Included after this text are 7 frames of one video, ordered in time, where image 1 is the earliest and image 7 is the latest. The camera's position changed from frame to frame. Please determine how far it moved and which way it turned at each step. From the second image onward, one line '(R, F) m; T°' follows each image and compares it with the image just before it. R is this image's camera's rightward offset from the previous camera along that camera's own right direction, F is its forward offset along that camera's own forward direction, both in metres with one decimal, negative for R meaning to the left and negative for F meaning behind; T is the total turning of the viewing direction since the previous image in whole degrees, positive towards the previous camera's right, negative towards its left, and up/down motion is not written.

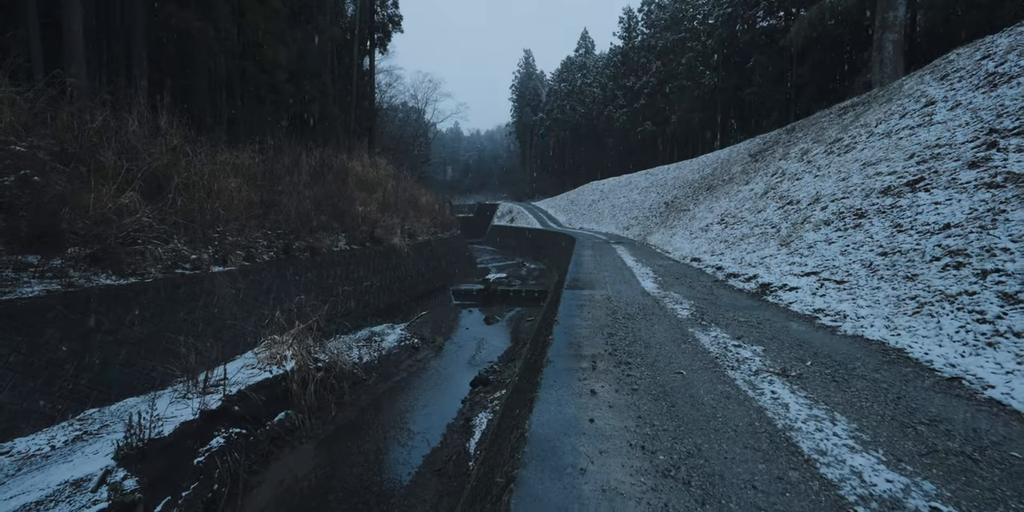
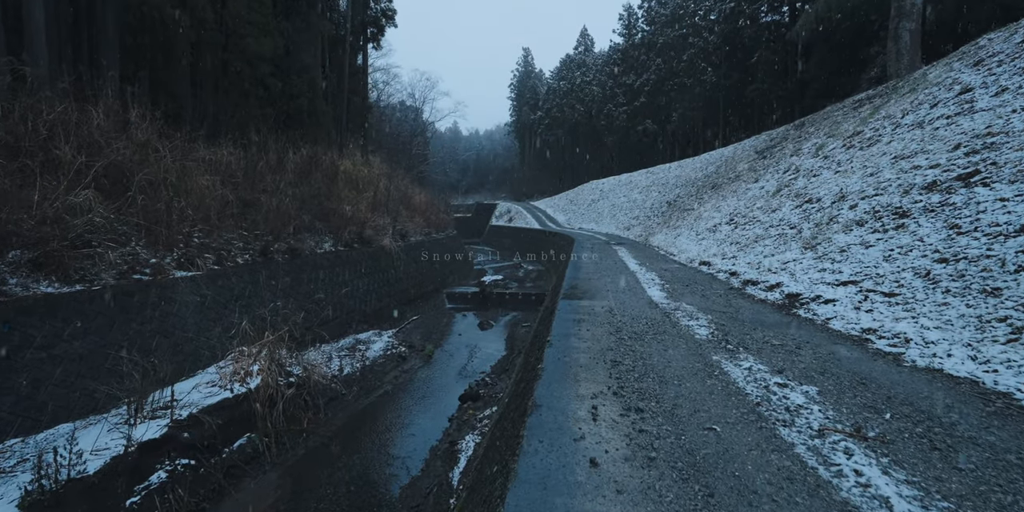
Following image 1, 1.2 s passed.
(+0.2, +0.6) m; 0°
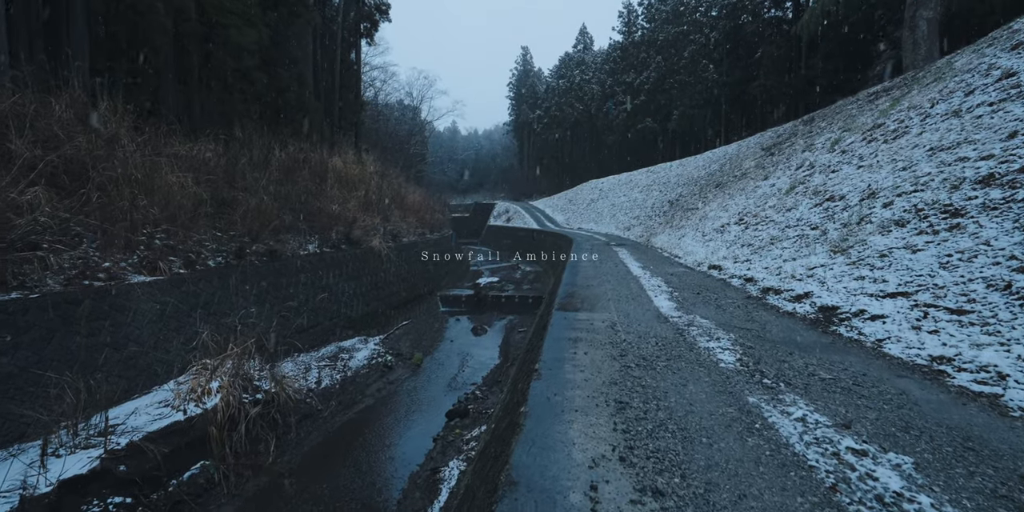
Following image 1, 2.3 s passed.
(+0.2, +0.6) m; 0°
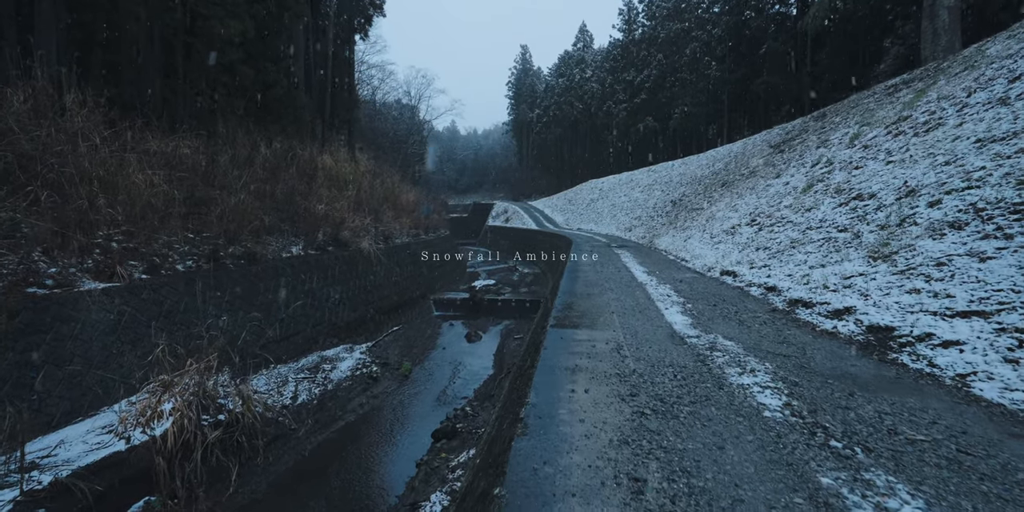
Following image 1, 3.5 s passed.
(+0.2, +0.5) m; 0°
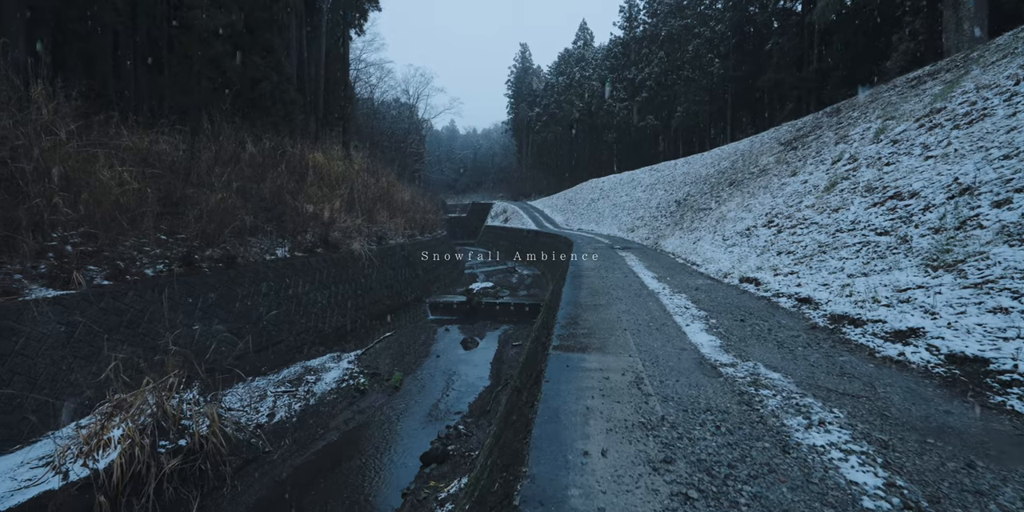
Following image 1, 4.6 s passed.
(0.0, +0.5) m; 0°
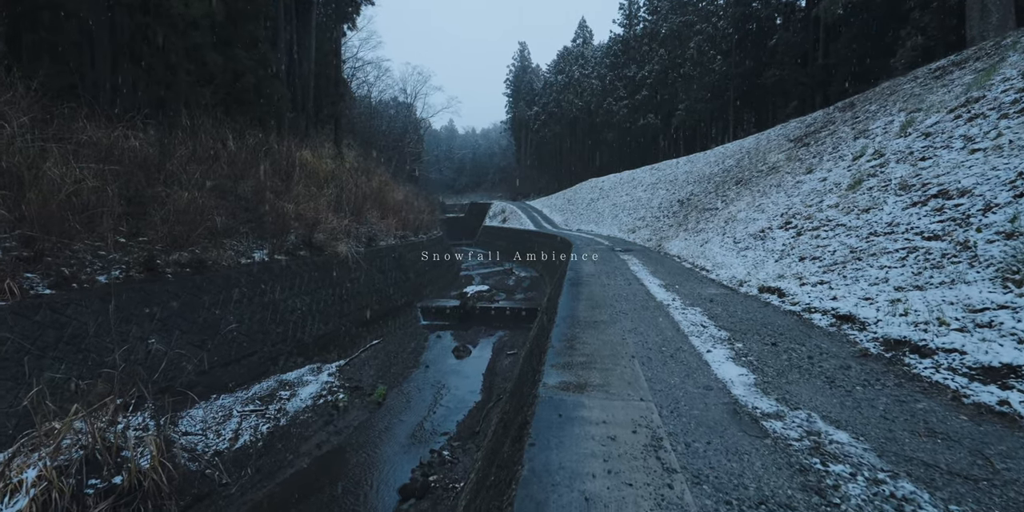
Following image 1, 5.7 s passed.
(+0.2, +0.6) m; 0°
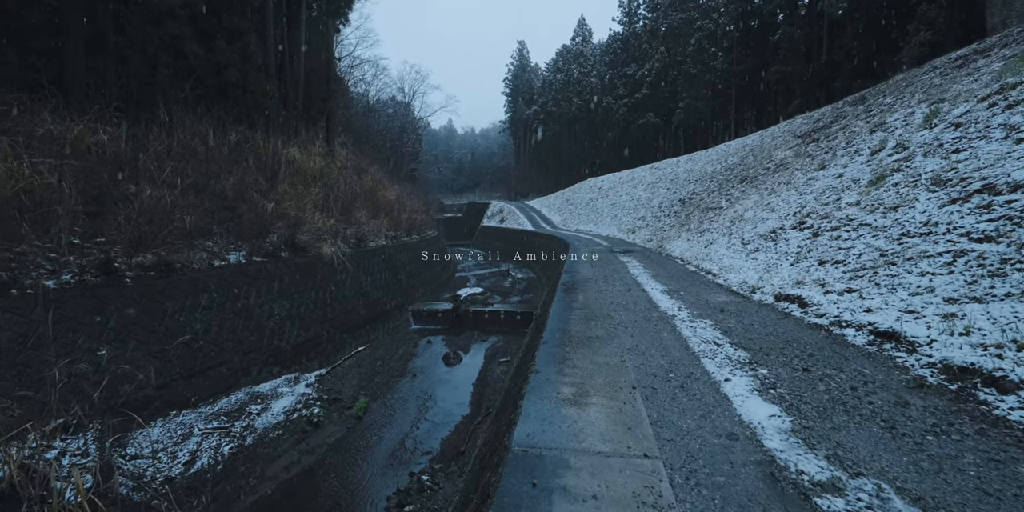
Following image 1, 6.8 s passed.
(+0.2, +0.5) m; 0°
